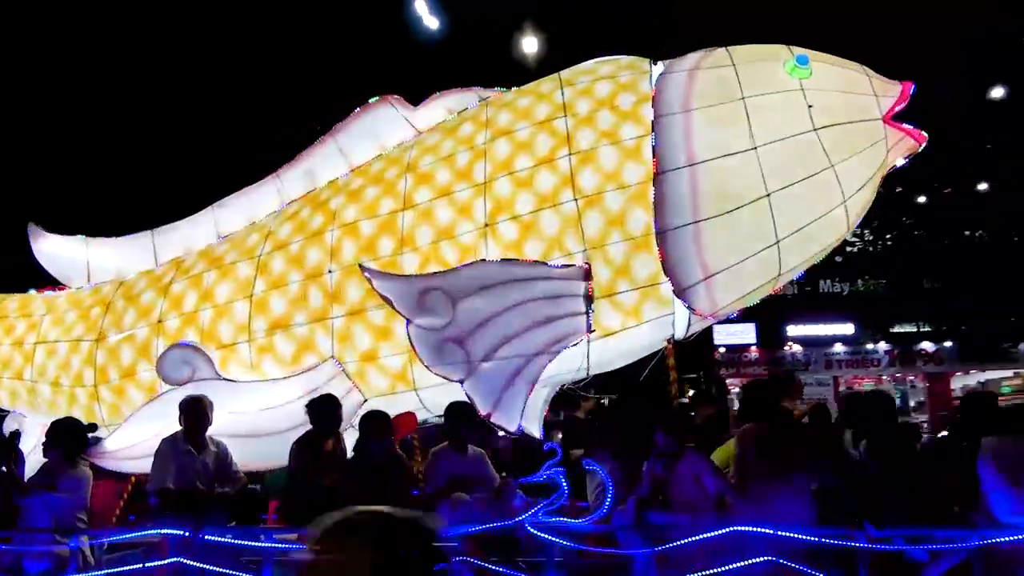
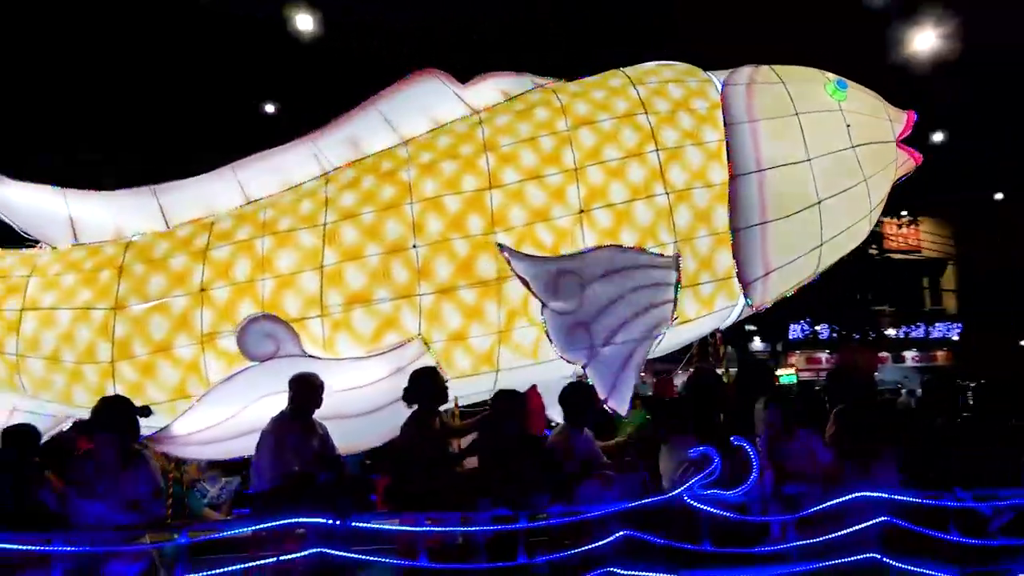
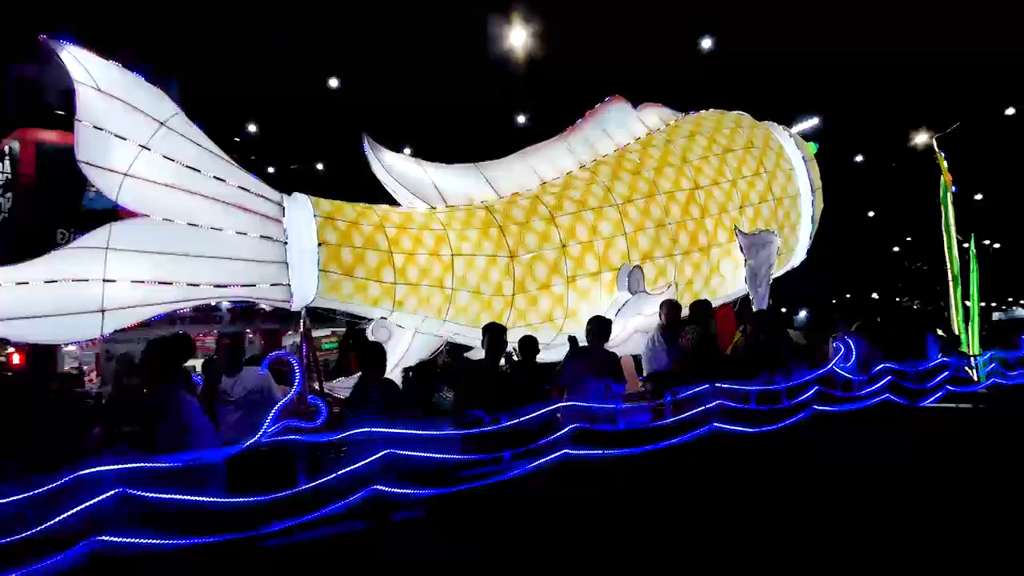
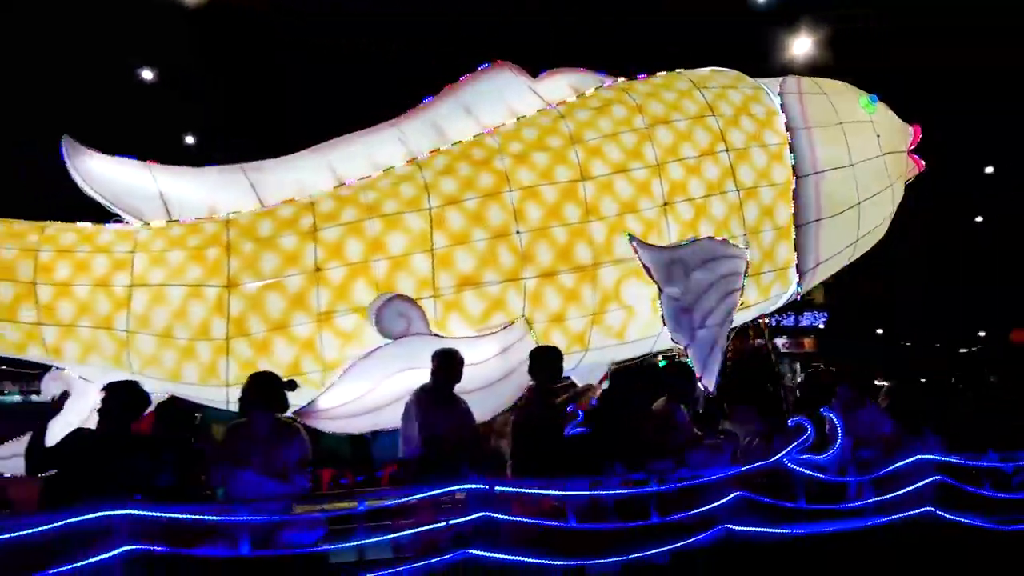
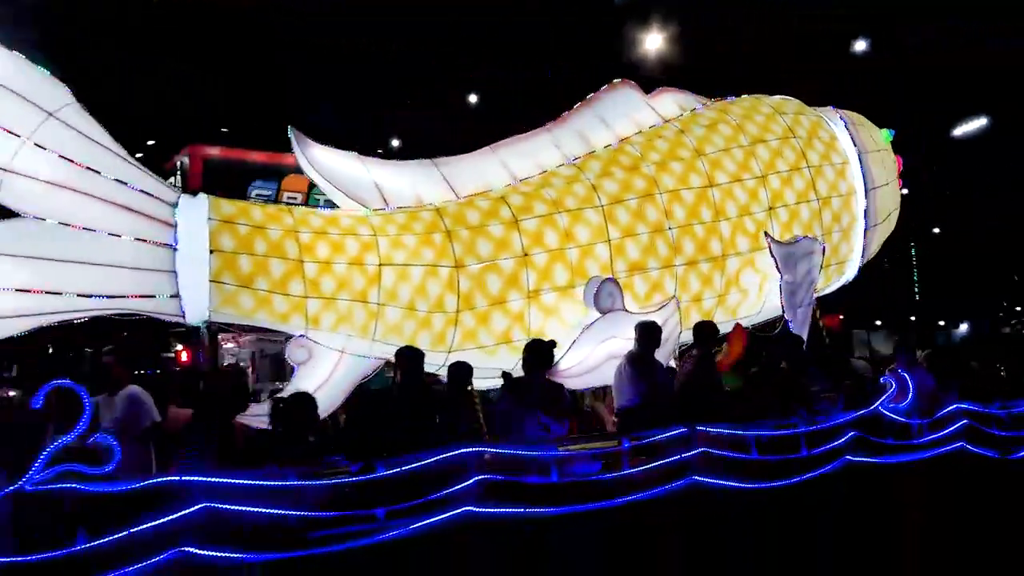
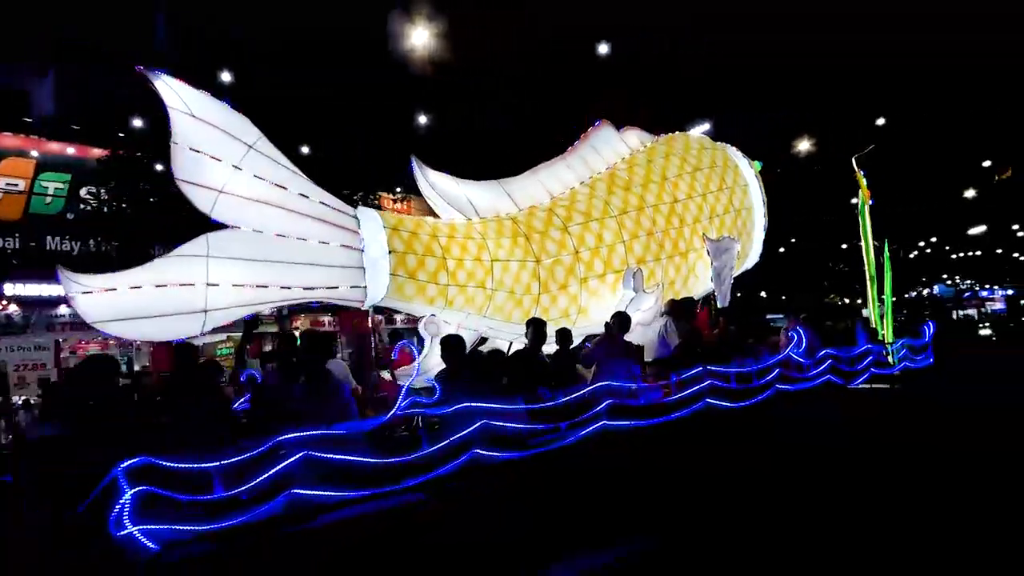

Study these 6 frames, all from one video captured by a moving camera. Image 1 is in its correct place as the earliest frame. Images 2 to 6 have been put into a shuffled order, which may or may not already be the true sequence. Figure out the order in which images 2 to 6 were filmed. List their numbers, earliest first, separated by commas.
2, 4, 5, 3, 6
